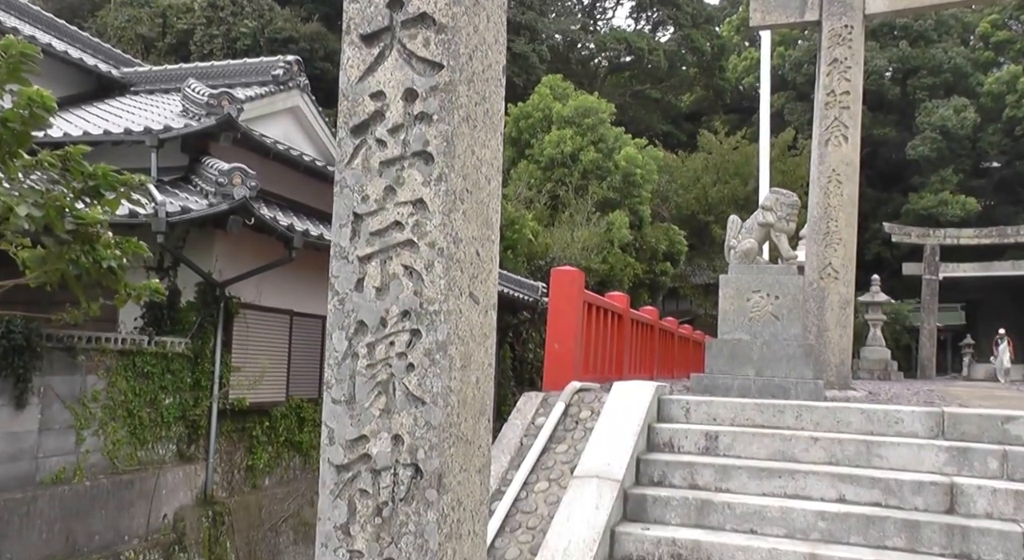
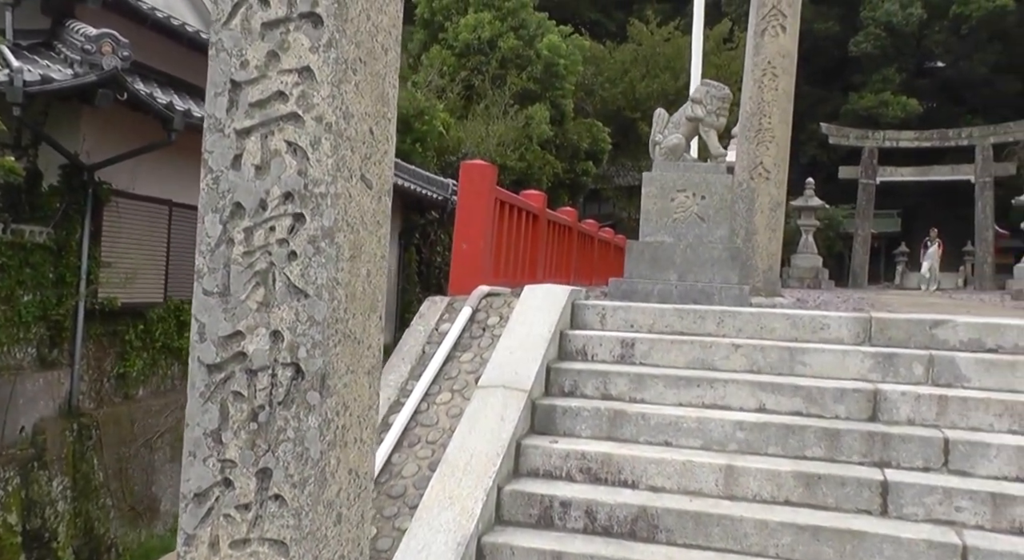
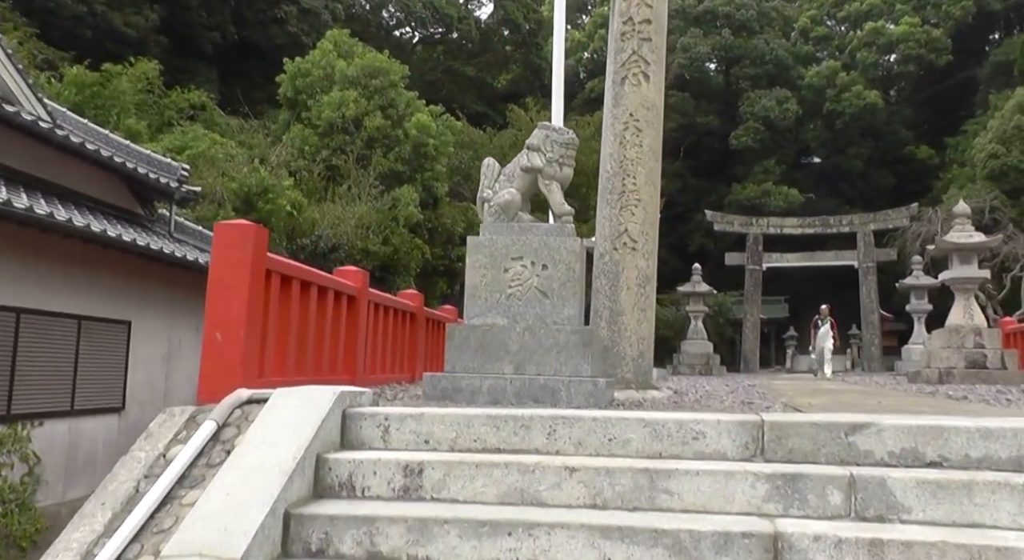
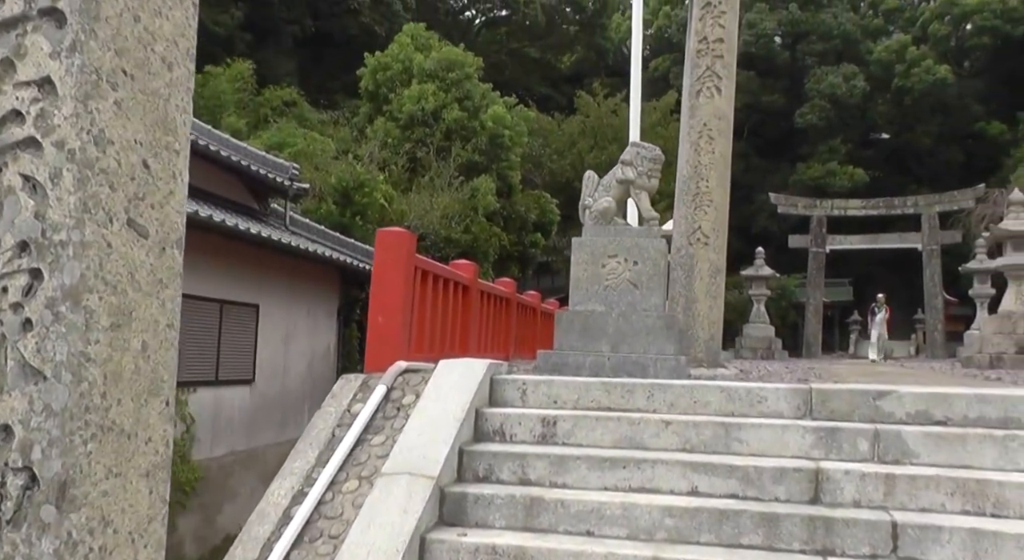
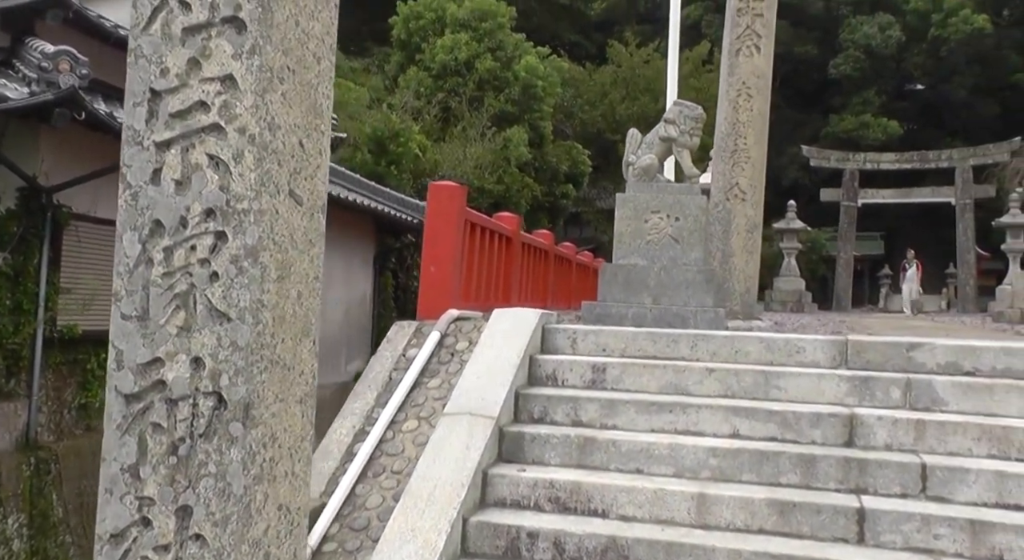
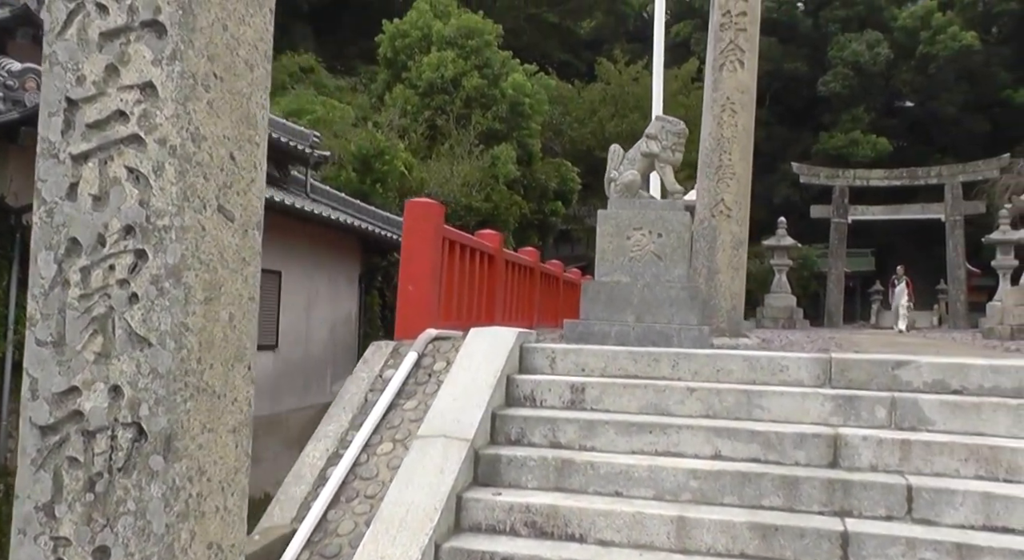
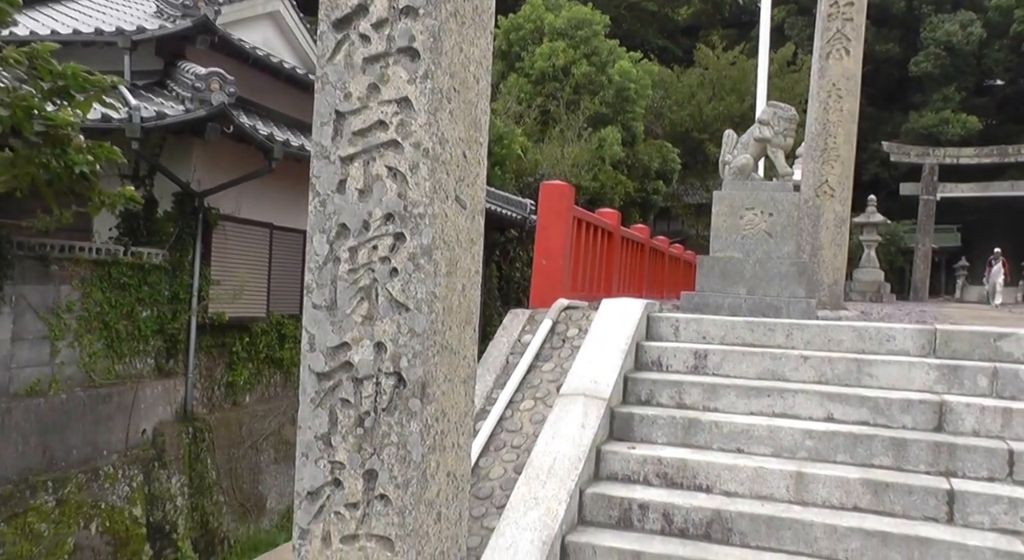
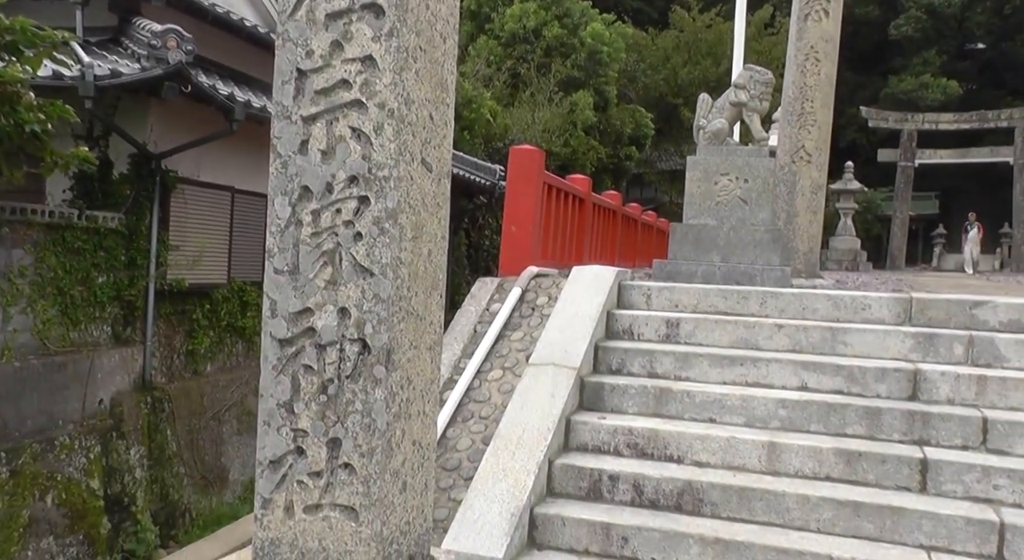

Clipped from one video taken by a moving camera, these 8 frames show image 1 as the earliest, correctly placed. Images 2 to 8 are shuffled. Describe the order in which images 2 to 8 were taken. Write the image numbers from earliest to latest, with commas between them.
7, 8, 2, 5, 6, 4, 3
